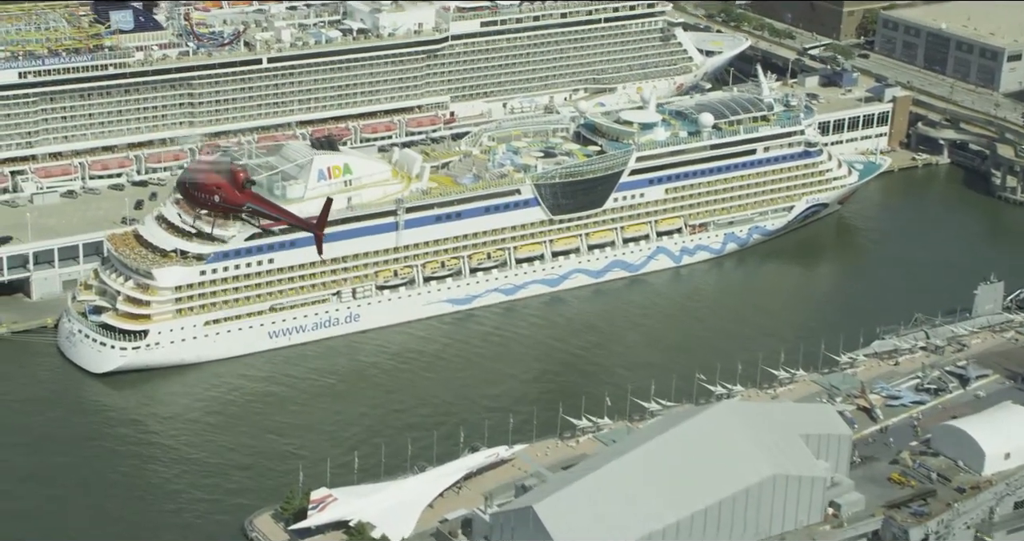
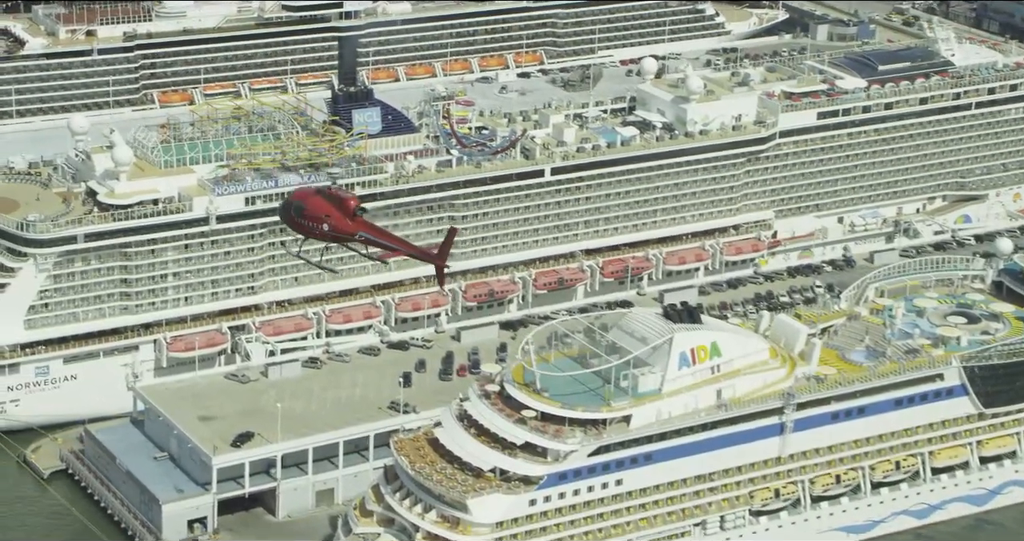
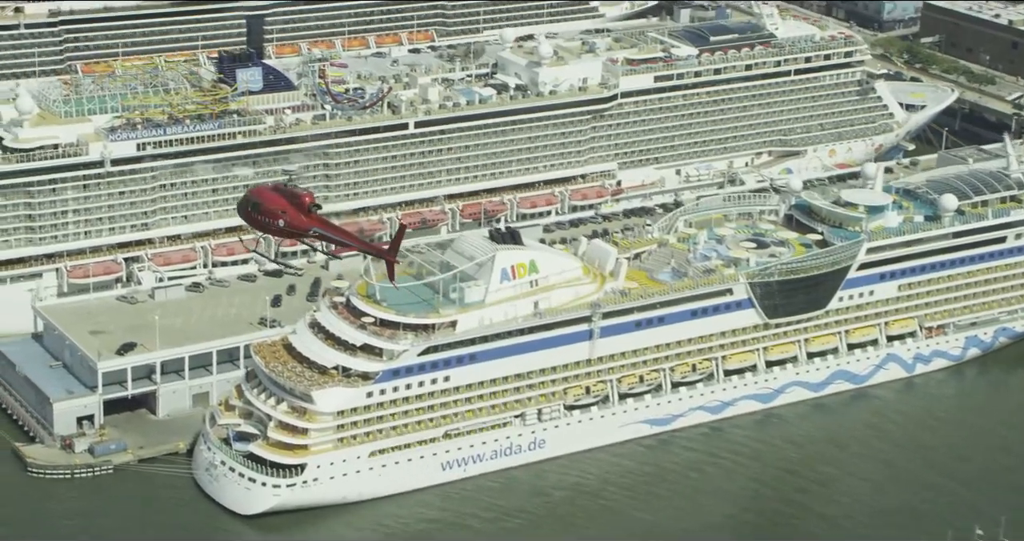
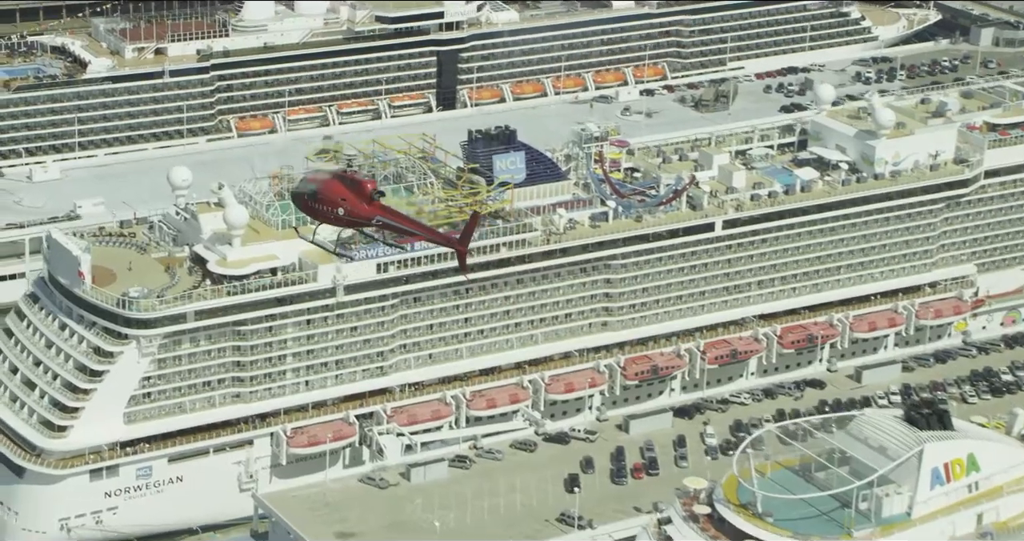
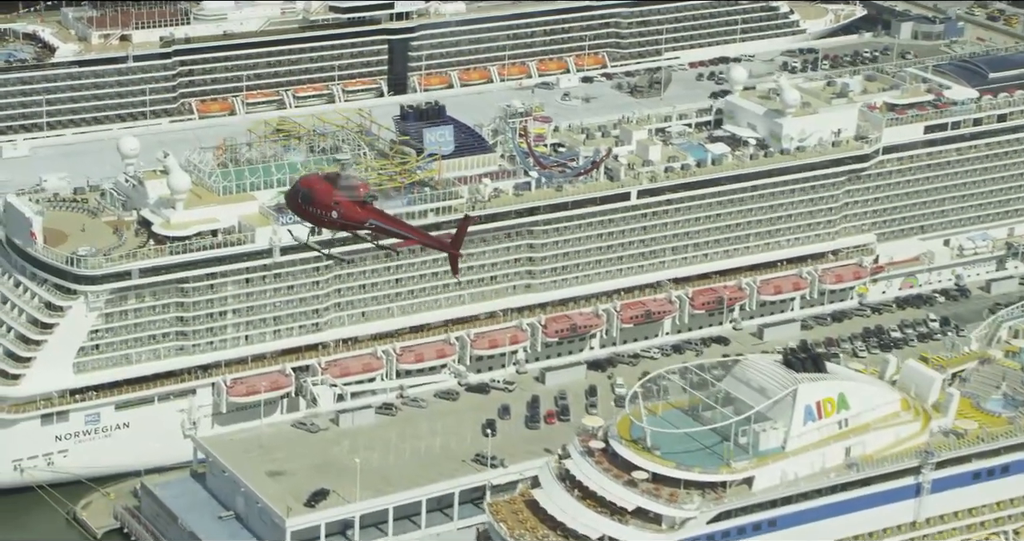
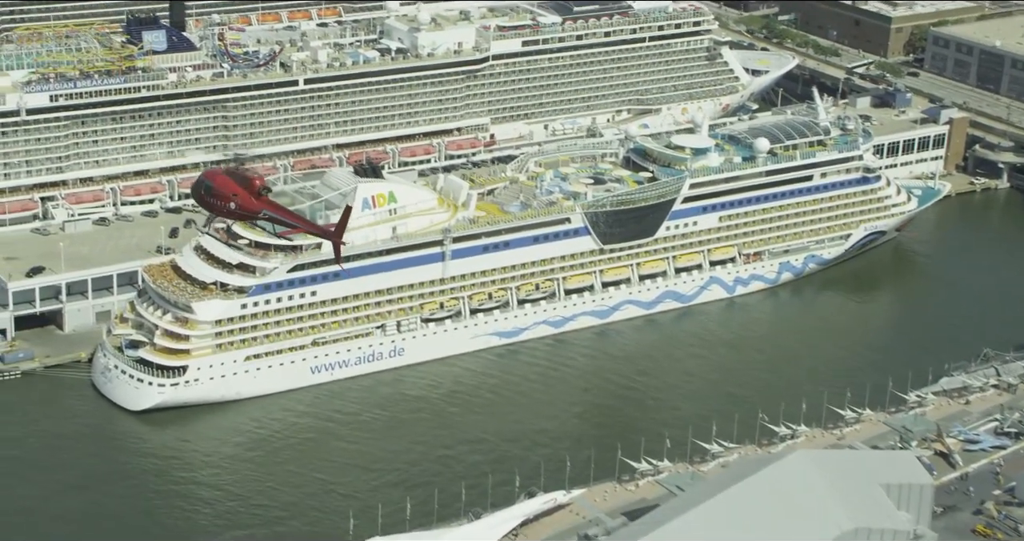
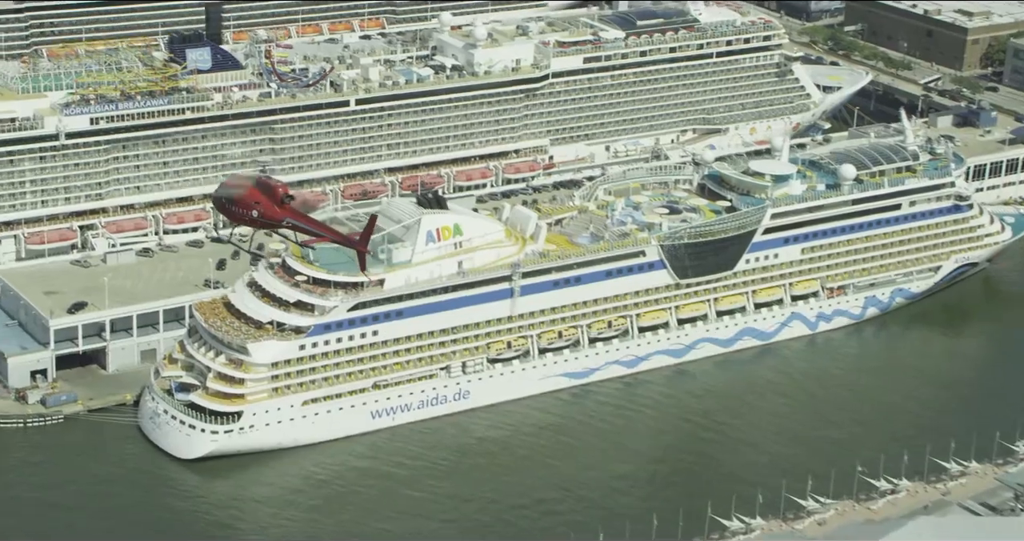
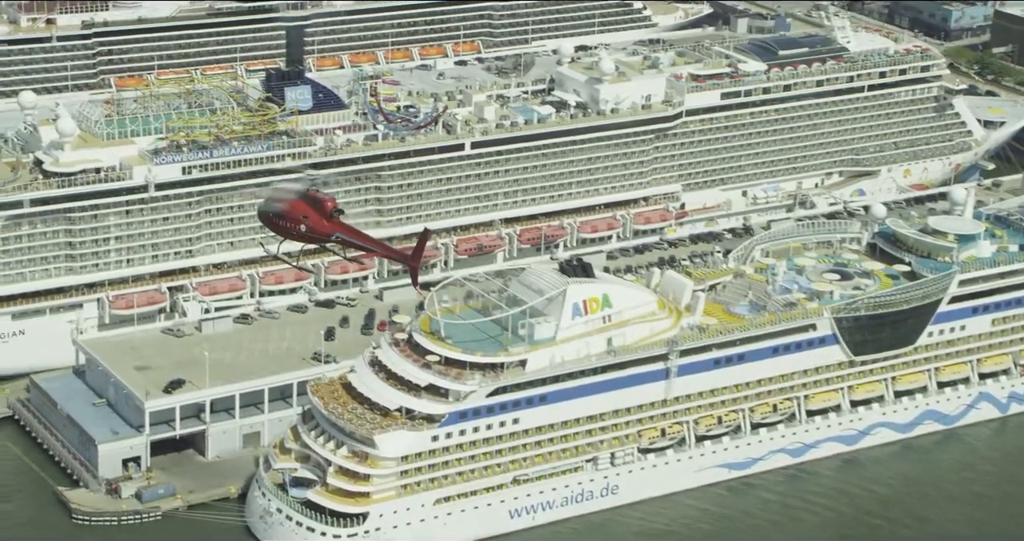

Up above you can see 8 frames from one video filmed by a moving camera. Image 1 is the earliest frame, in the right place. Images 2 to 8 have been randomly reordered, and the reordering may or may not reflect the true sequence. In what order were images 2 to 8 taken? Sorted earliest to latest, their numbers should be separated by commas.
6, 7, 3, 8, 2, 5, 4
